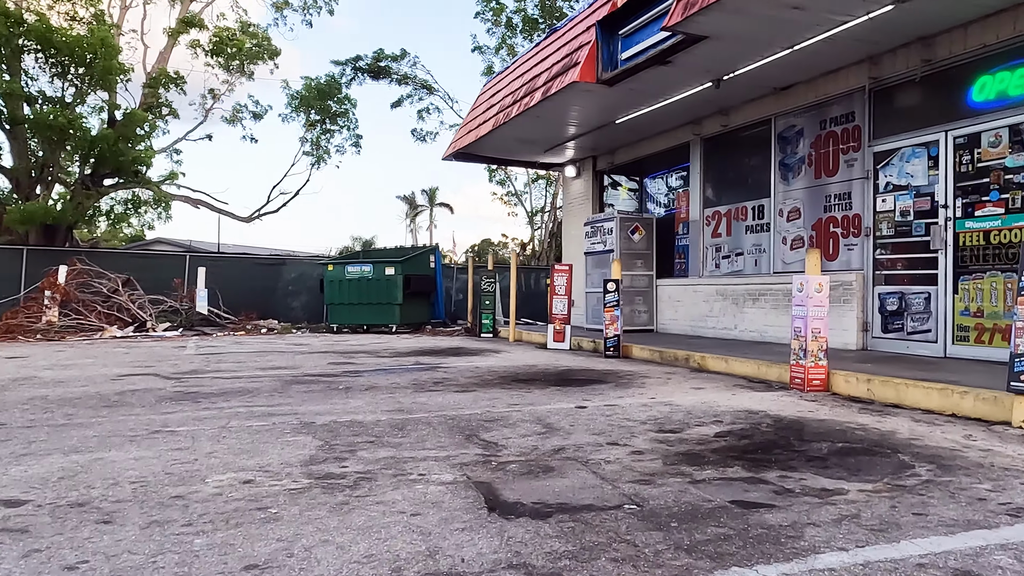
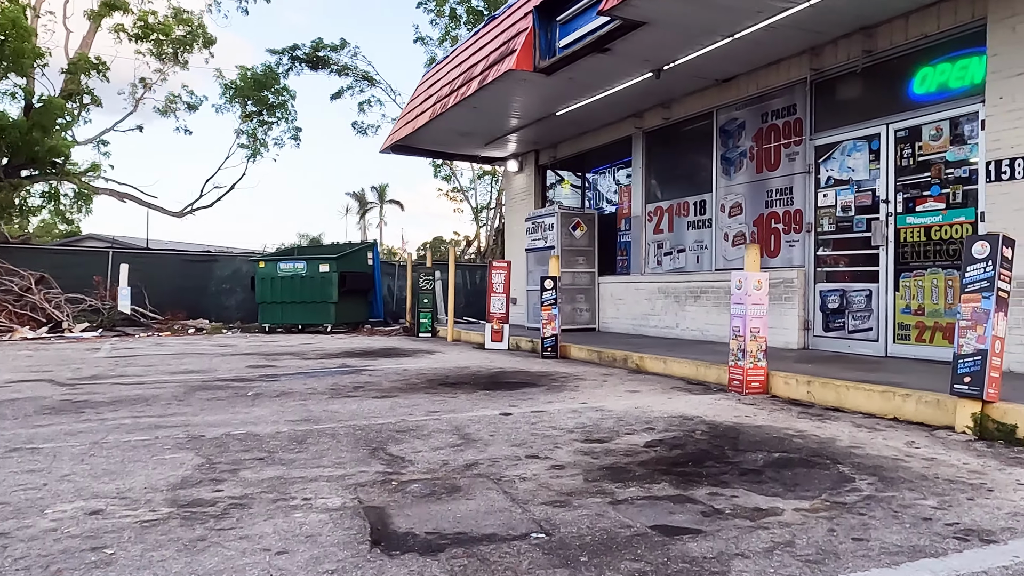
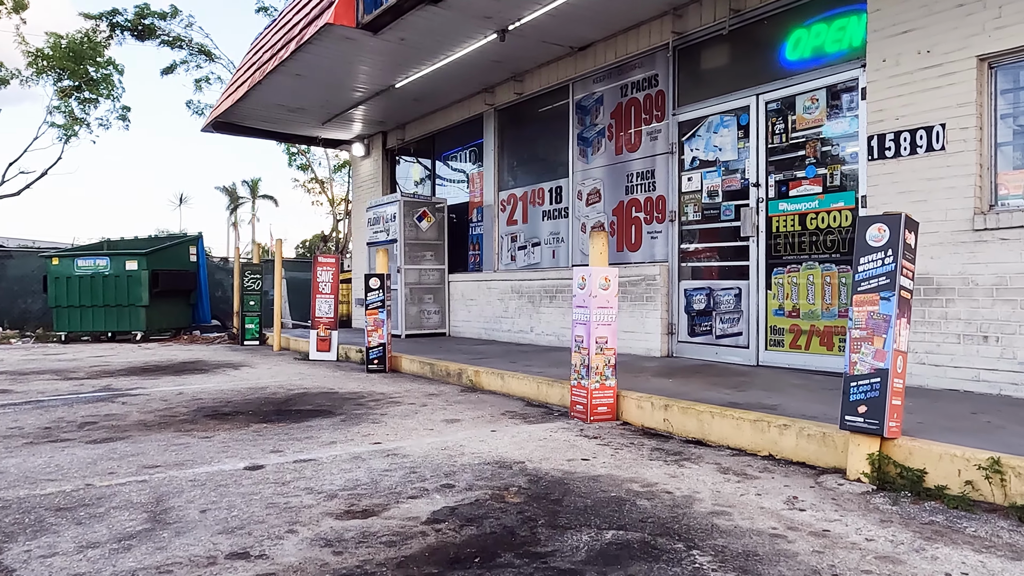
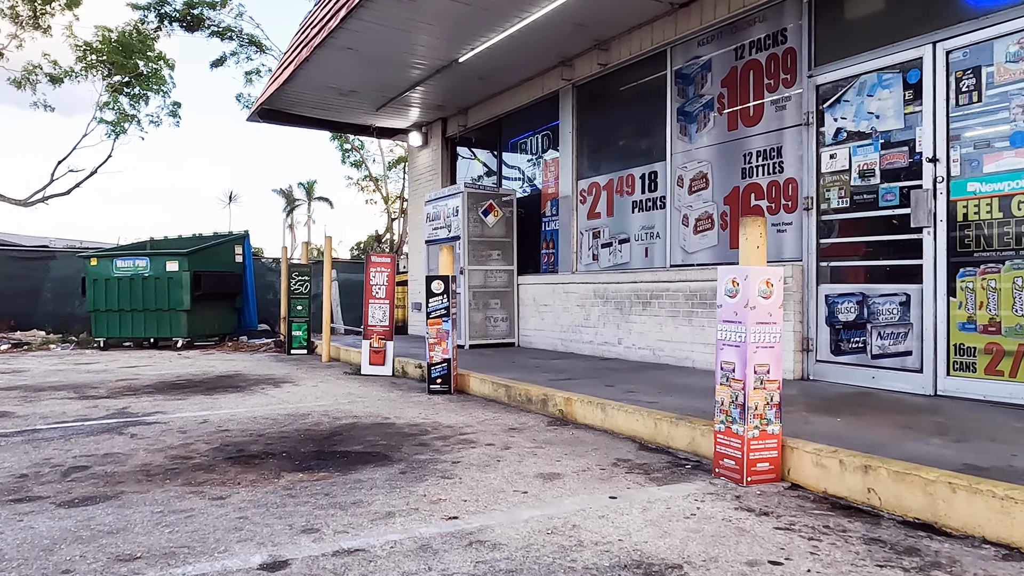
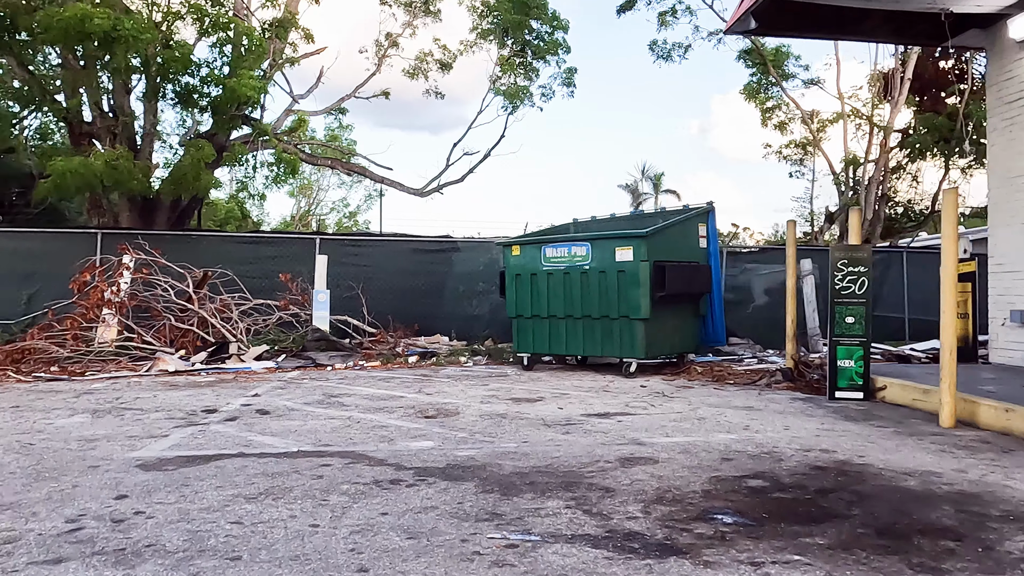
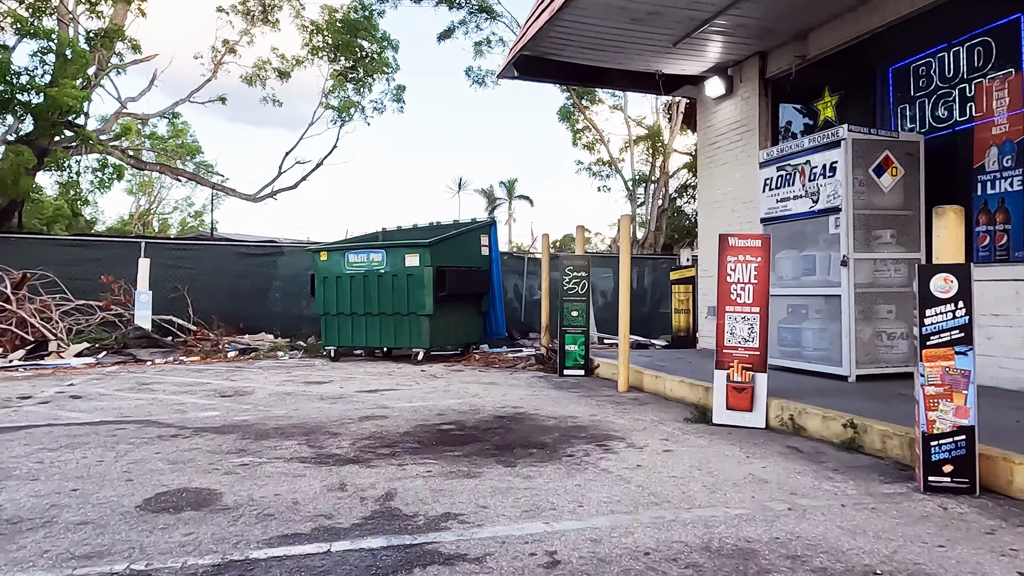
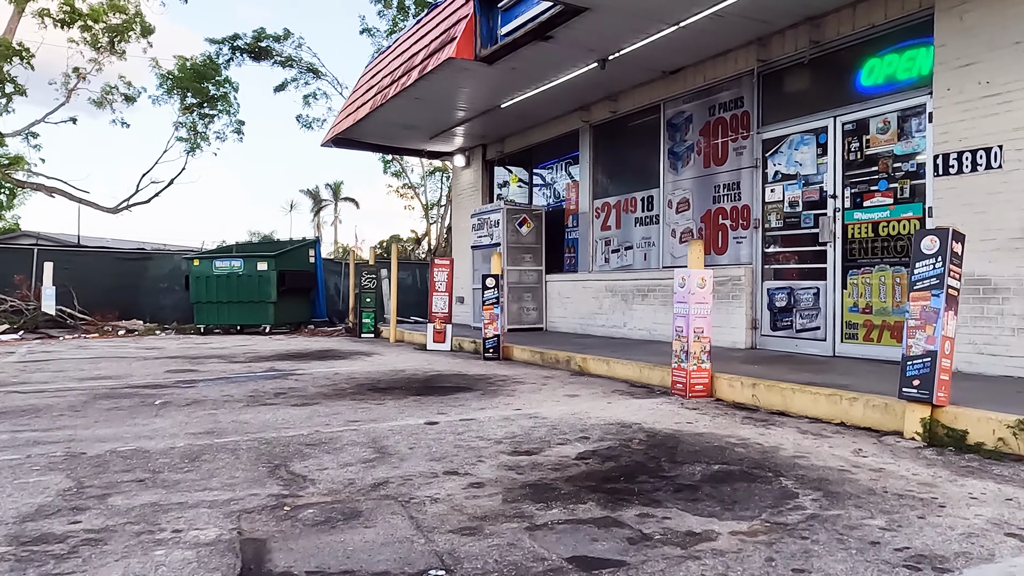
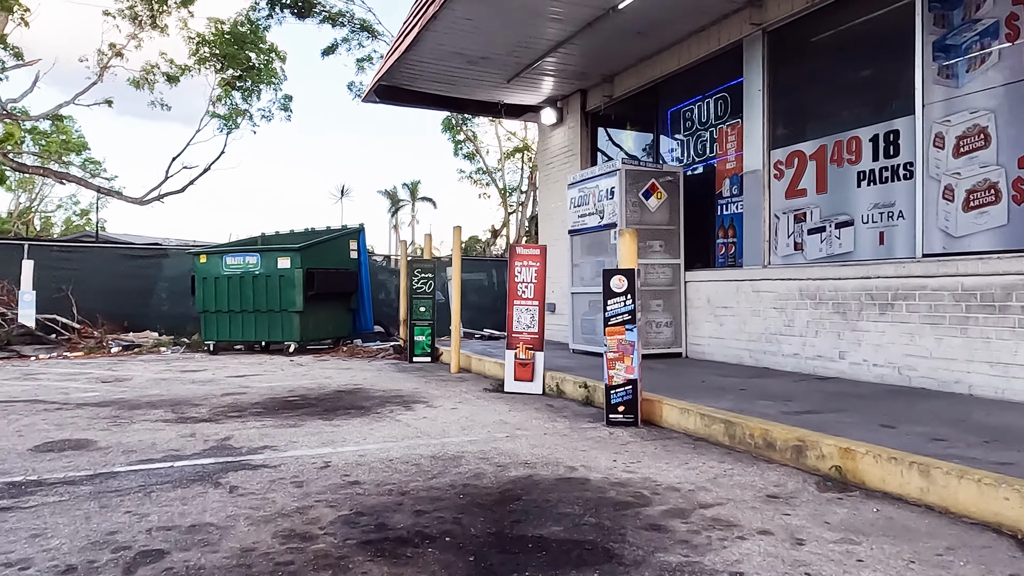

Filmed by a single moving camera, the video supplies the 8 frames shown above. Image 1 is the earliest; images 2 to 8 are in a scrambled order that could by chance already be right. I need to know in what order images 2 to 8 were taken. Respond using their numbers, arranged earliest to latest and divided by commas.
2, 7, 3, 4, 8, 6, 5
